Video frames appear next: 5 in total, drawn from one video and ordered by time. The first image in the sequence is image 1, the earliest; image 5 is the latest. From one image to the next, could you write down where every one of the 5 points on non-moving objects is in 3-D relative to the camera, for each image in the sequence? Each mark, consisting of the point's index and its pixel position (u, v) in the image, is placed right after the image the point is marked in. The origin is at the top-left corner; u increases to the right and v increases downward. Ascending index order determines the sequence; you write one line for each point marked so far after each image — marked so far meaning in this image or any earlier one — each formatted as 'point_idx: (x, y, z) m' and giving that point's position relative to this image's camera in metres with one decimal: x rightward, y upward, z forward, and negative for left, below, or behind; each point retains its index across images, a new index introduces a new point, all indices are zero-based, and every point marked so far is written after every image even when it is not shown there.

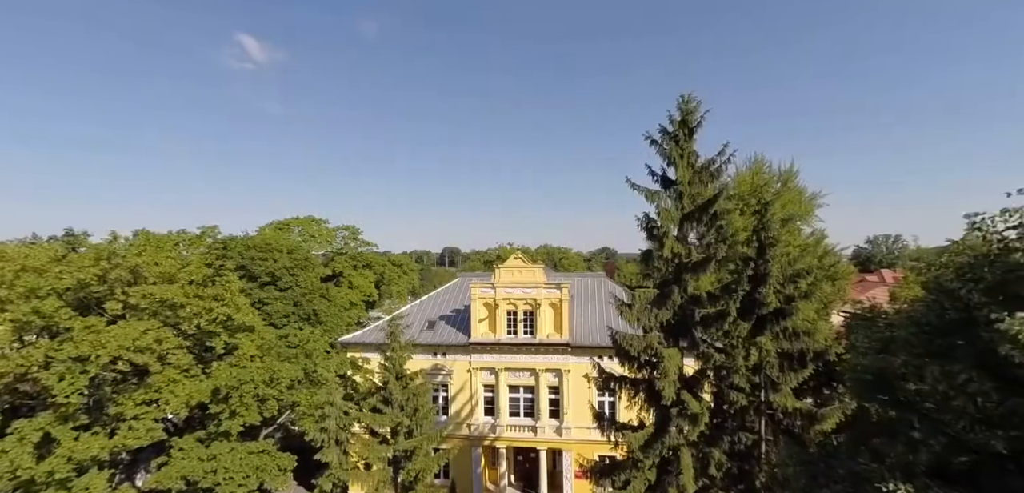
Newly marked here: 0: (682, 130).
0: (+4.7, +3.2, +14.1) m
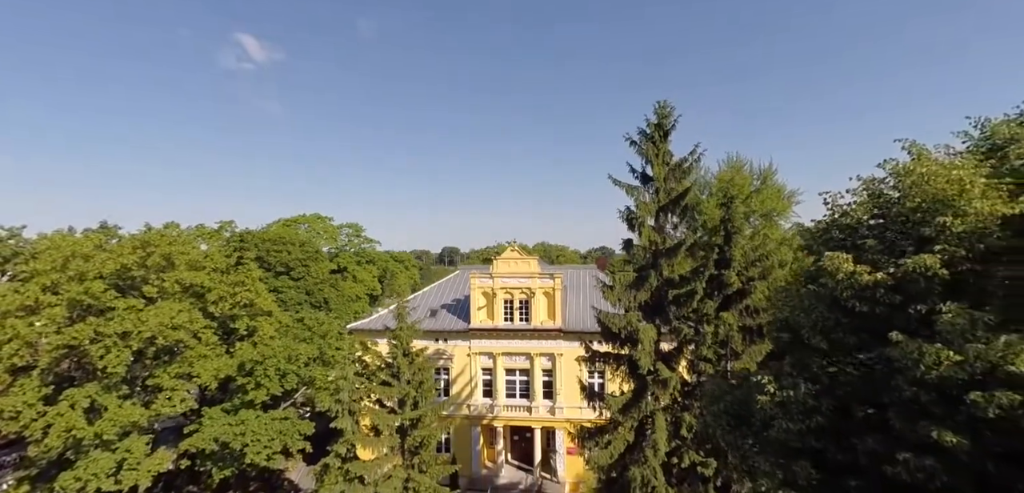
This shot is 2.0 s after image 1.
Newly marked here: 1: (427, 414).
0: (+4.6, +3.6, +15.9) m
1: (-3.0, -5.9, +17.9) m
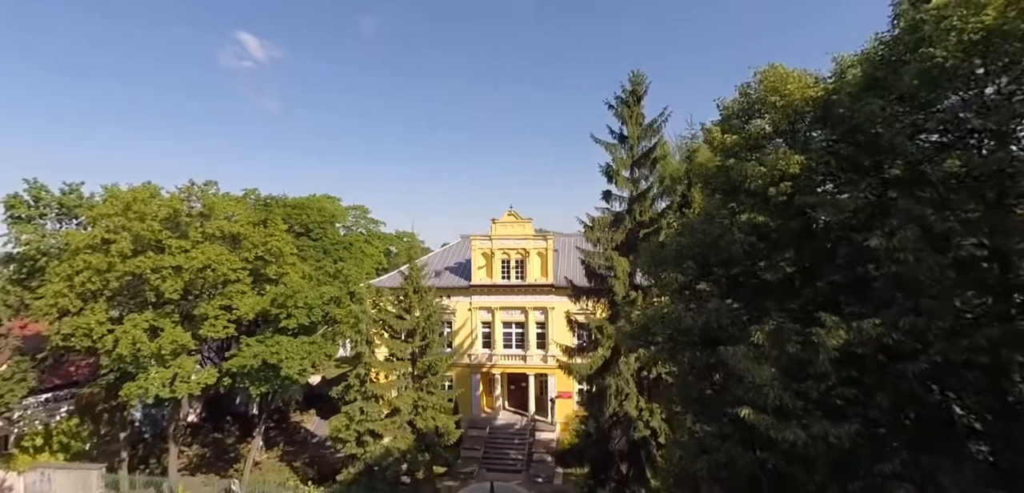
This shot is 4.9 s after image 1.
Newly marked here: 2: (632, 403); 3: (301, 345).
0: (+4.4, +5.5, +18.7) m
1: (-3.2, -4.0, +20.6) m
2: (+3.9, -5.1, +16.7) m
3: (-8.2, -3.9, +19.7) m
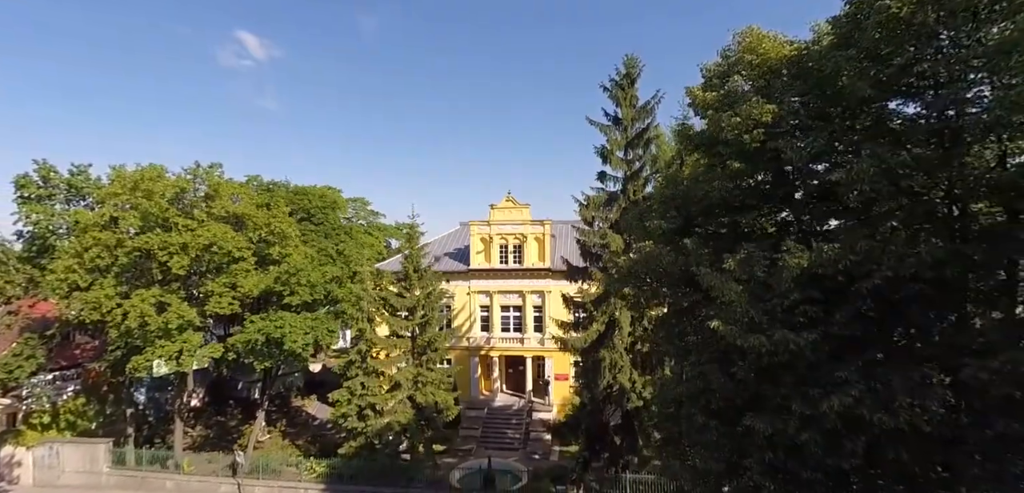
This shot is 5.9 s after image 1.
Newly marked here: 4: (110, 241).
0: (+4.3, +6.3, +19.2) m
1: (-3.3, -3.1, +21.2) m
2: (+3.8, -4.3, +17.2) m
3: (-8.3, -3.0, +20.2) m
4: (-14.5, +0.2, +18.3) m
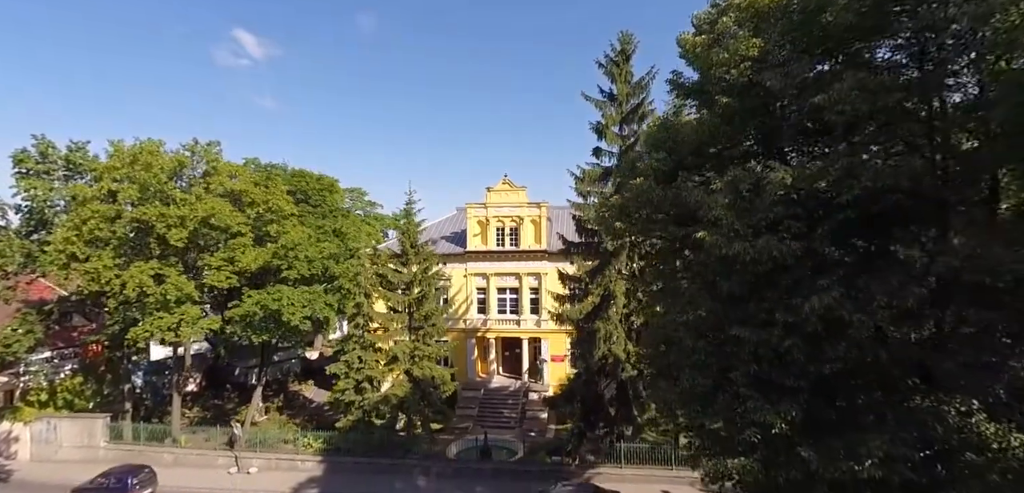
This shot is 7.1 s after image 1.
0: (+4.2, +7.3, +19.4) m
1: (-3.4, -2.1, +21.3) m
2: (+3.7, -3.3, +17.4) m
3: (-8.5, -2.0, +20.3) m
4: (-14.7, +1.2, +18.4) m
